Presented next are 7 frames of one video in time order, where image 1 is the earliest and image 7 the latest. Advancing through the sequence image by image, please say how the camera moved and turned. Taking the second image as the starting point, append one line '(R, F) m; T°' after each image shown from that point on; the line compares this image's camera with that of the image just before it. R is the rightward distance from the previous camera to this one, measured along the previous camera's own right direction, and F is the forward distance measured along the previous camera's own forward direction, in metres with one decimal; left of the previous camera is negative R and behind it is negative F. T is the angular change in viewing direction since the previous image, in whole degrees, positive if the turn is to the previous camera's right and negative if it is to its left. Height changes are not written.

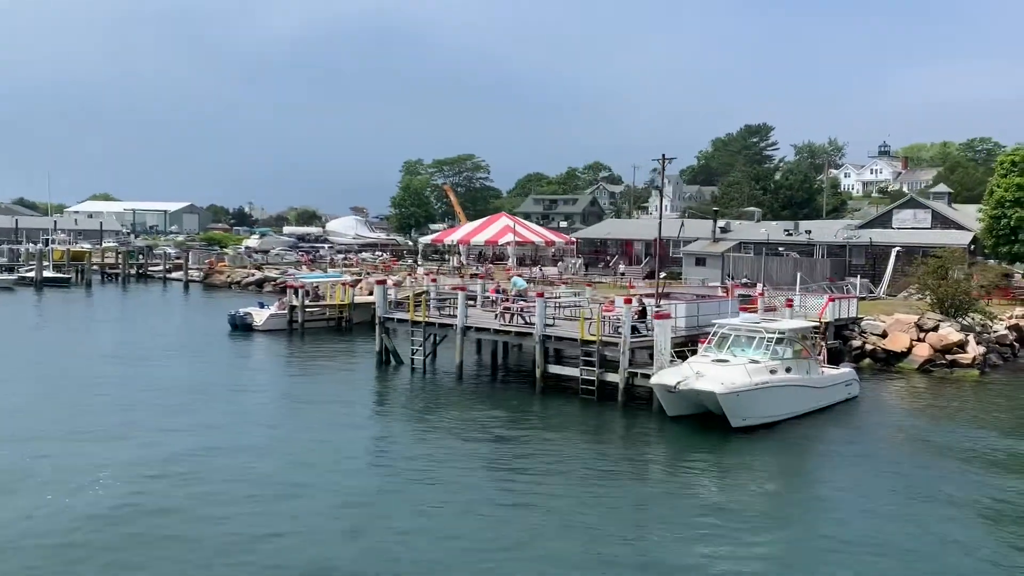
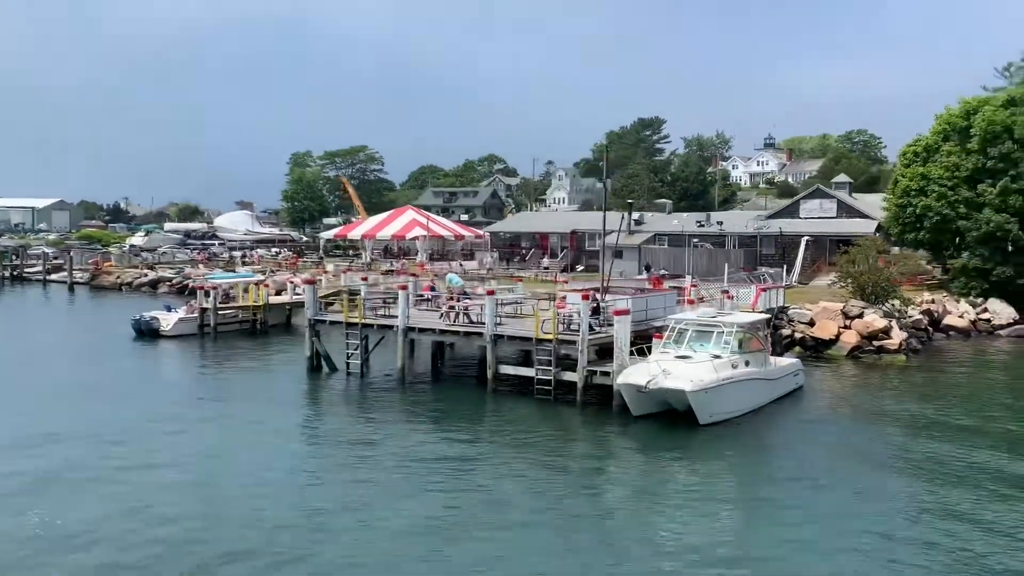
(-1.7, +1.4) m; +7°
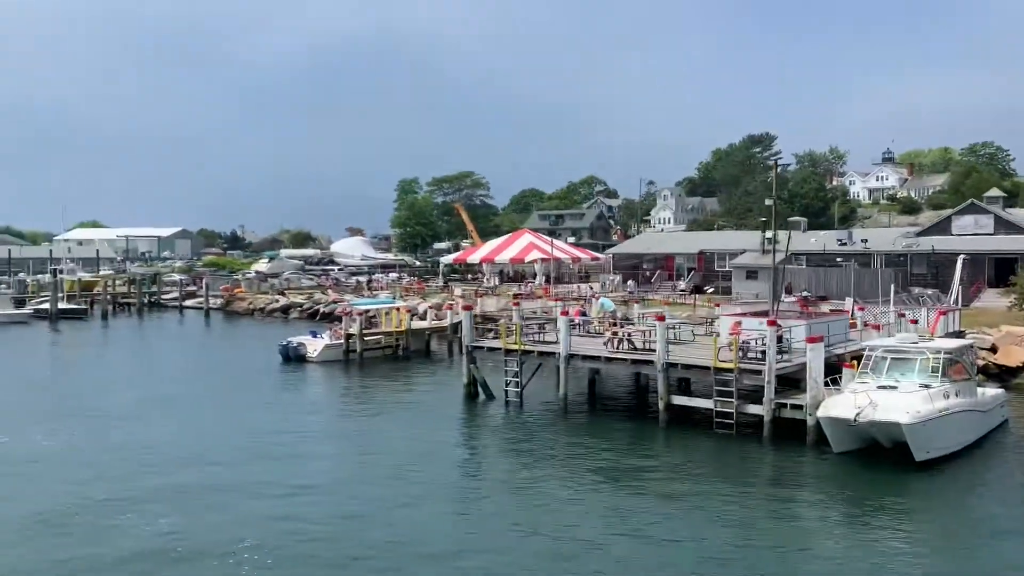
(-2.1, +1.0) m; -6°
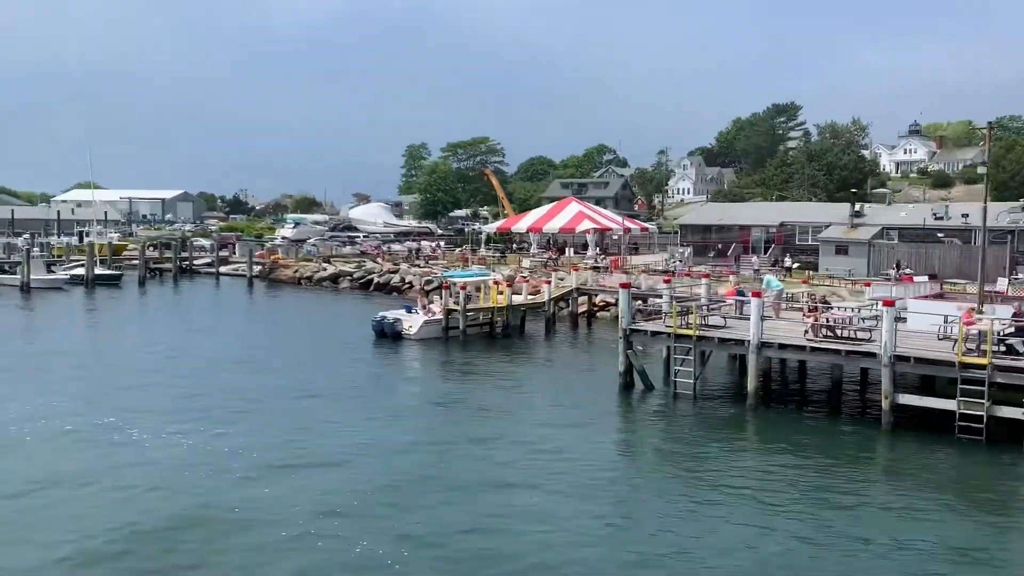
(-5.0, +3.5) m; +1°
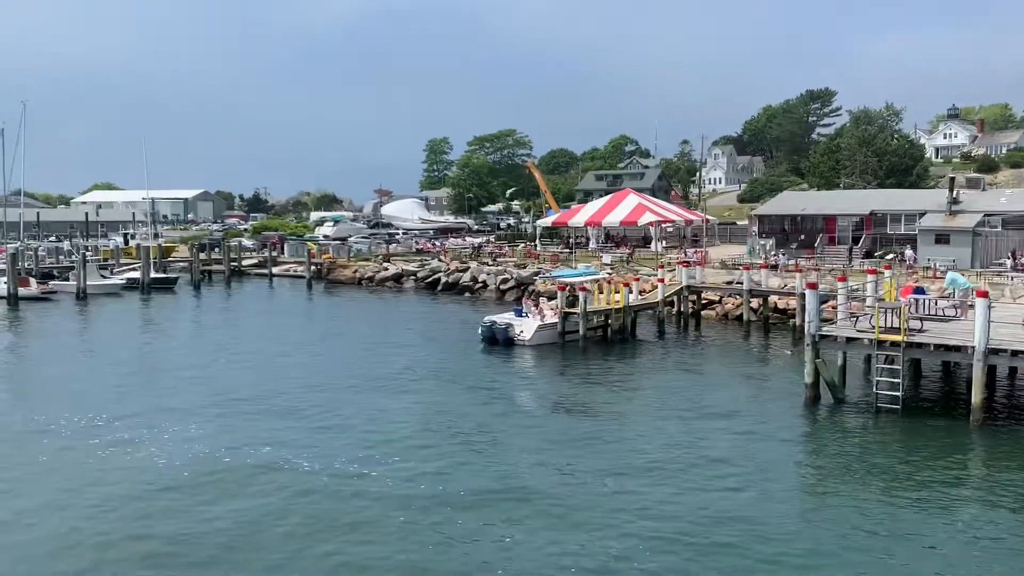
(-4.1, +2.8) m; 0°
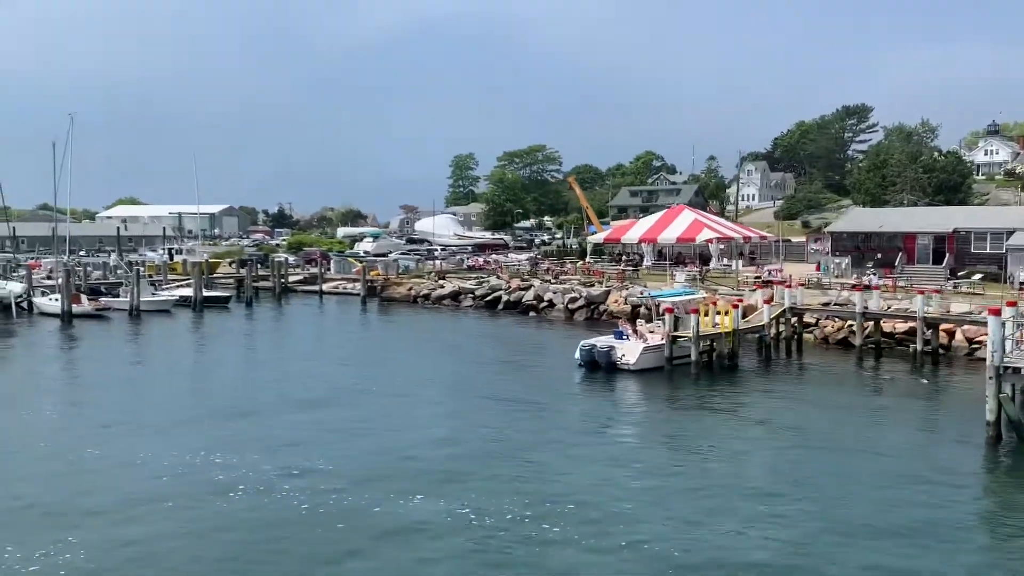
(-3.0, +2.1) m; -1°
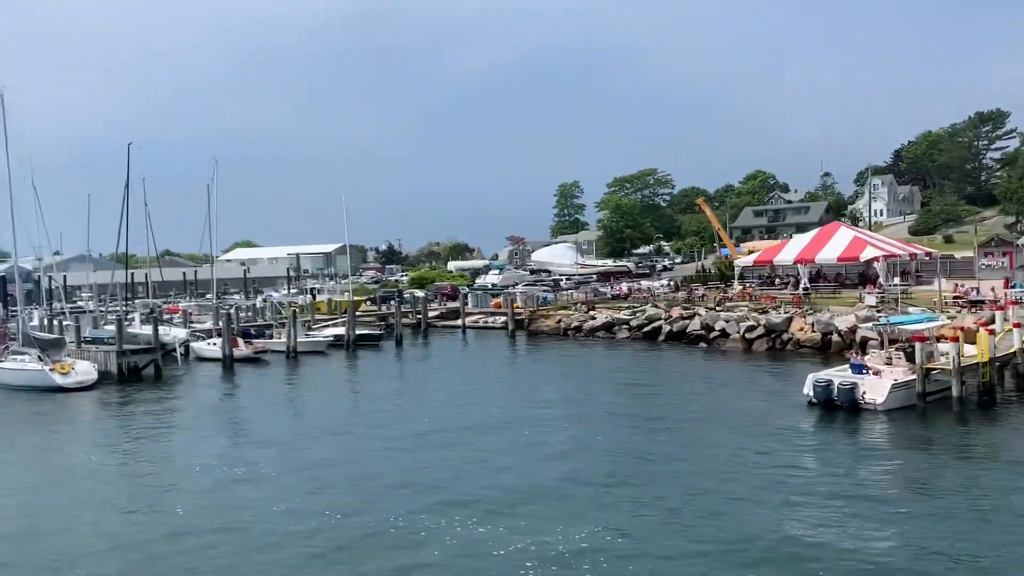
(-3.7, +2.5) m; -6°
